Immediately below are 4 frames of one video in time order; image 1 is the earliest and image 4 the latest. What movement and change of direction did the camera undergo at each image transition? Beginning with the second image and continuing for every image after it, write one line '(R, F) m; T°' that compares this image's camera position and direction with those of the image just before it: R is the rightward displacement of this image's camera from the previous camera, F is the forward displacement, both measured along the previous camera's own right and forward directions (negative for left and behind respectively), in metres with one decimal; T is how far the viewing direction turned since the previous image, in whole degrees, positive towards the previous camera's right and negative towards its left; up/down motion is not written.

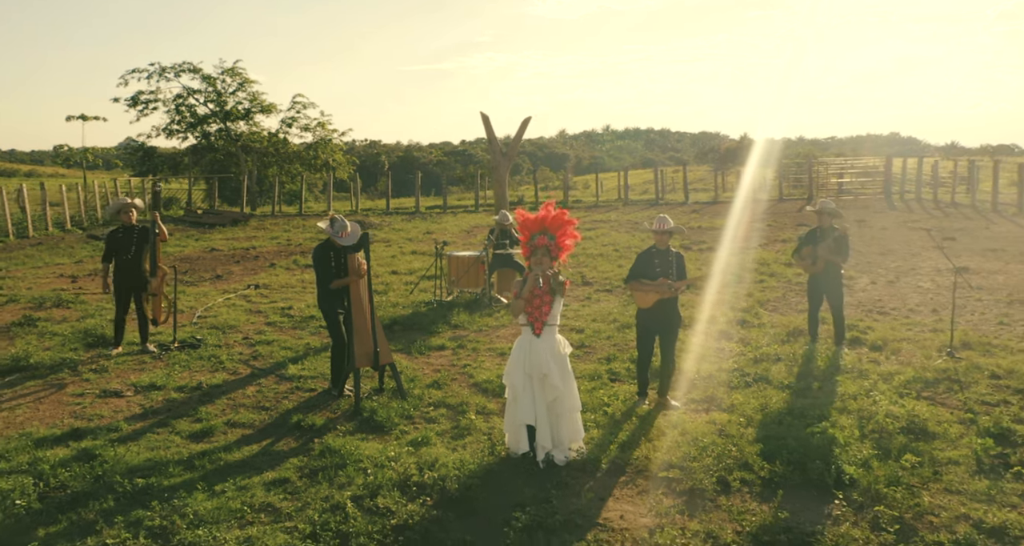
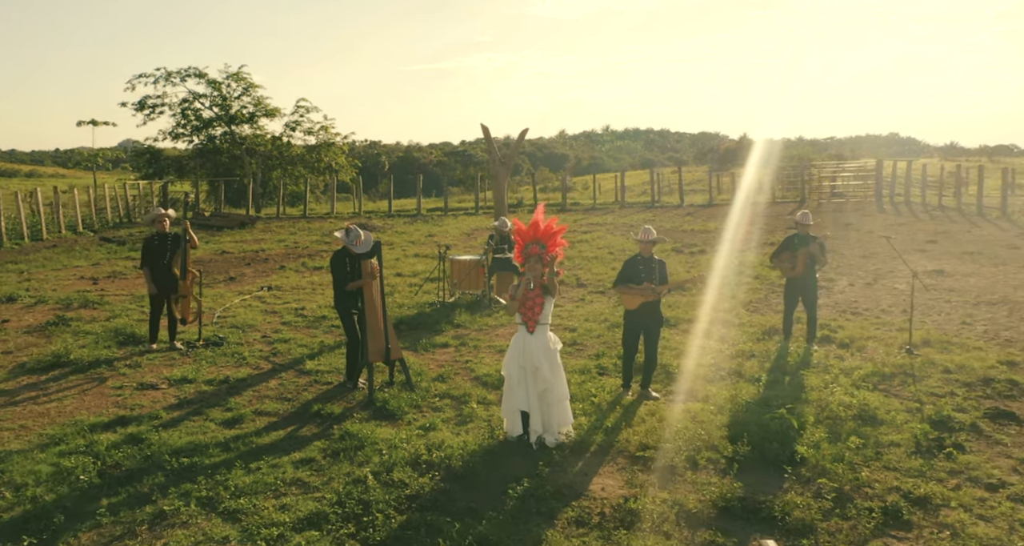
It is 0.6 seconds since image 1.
(0.0, -0.8) m; 0°
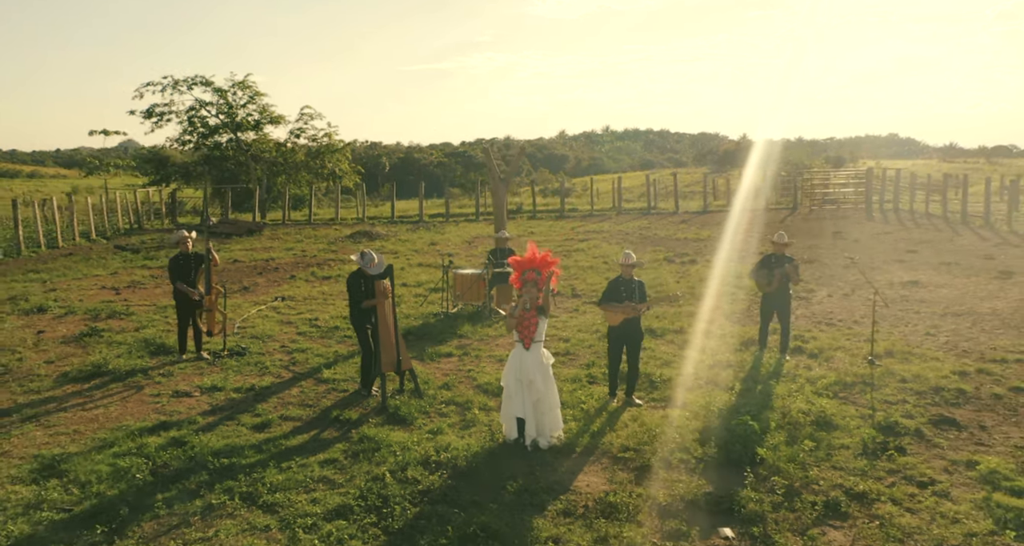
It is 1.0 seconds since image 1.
(0.0, -0.9) m; 0°
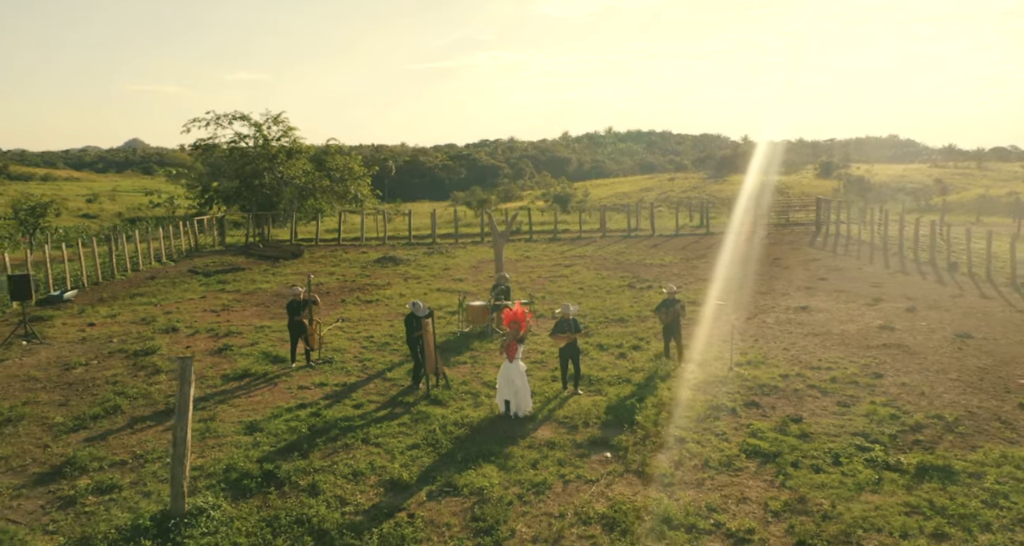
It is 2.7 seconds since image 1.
(+0.2, -5.8) m; 0°
